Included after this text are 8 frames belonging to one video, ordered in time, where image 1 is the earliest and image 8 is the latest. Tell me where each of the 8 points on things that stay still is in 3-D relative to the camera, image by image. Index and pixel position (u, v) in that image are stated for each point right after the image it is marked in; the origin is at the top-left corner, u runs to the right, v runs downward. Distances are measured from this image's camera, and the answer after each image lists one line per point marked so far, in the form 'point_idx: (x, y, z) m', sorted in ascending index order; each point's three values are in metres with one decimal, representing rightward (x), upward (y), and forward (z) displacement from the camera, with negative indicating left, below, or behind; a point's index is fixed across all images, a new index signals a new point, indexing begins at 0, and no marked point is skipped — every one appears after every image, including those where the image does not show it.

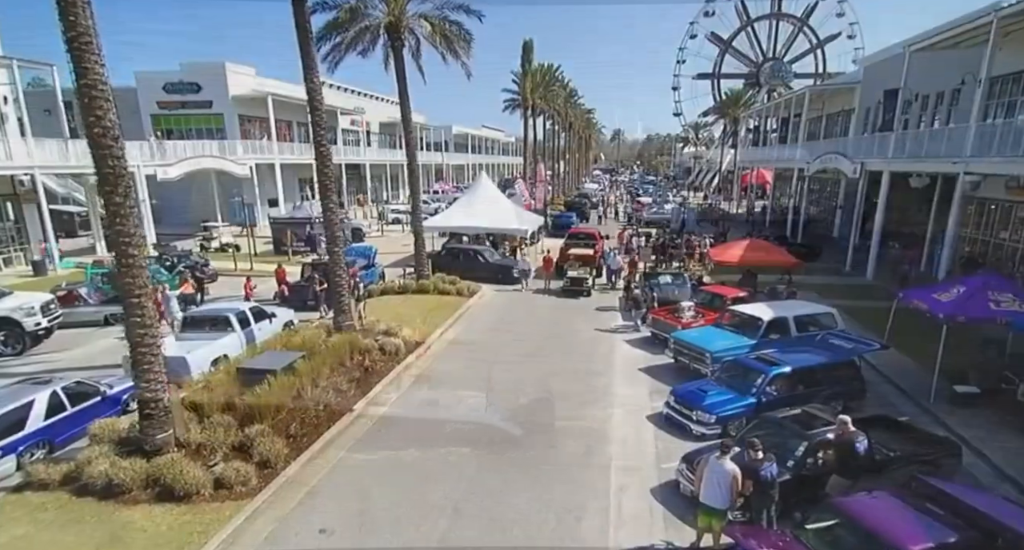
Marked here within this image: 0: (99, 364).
0: (-11.0, -2.4, +14.5) m
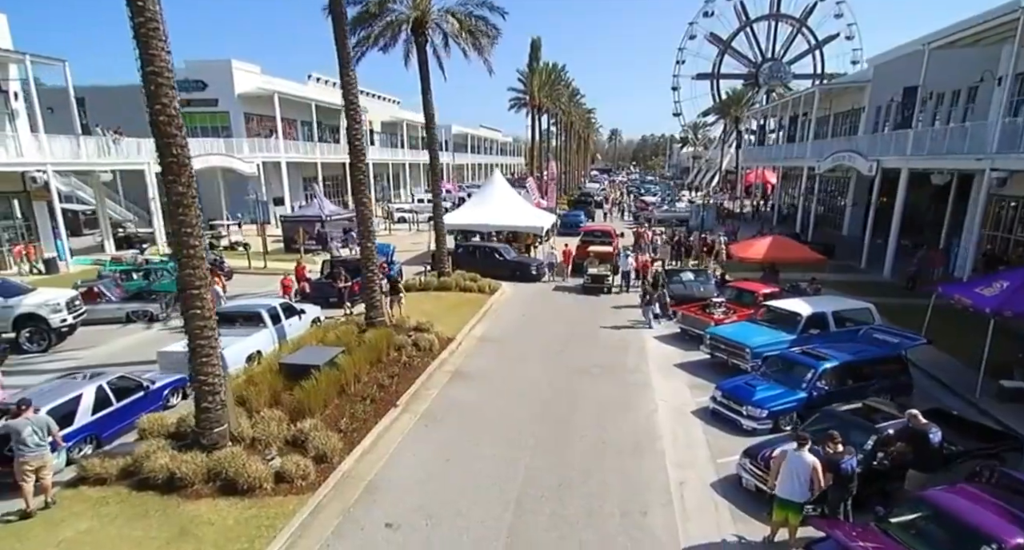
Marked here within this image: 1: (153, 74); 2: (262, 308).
0: (-10.1, -2.3, +14.3) m
1: (-4.6, +2.6, +7.0) m
2: (-6.6, -0.9, +14.2) m
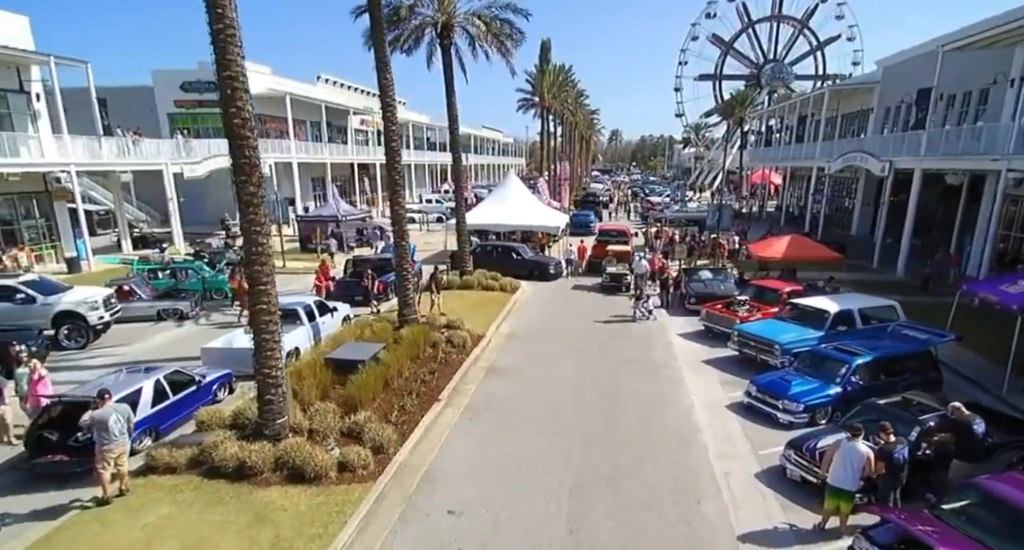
0: (-9.3, -2.2, +14.6) m
1: (-3.8, +2.7, +7.3) m
2: (-5.7, -0.8, +14.5) m
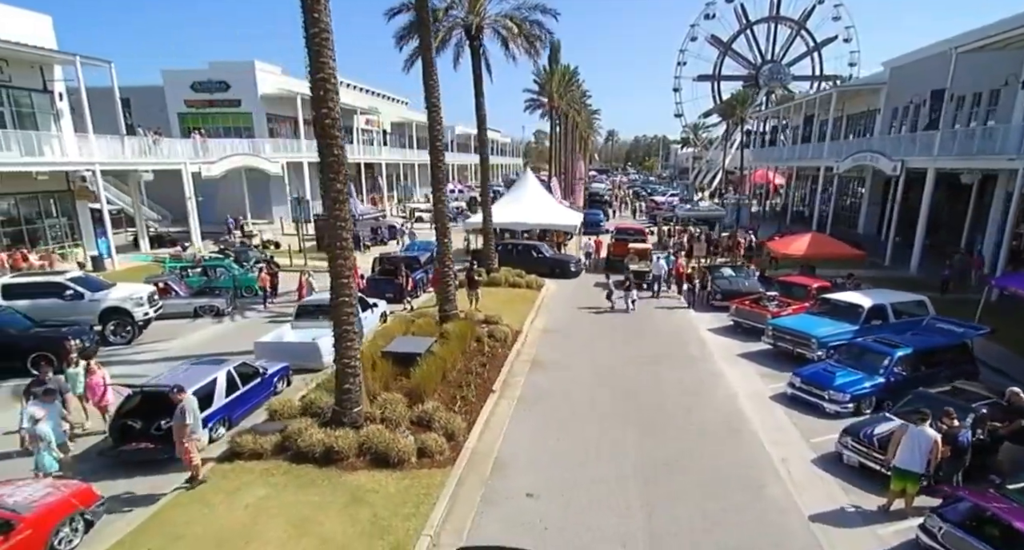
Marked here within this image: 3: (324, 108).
0: (-8.2, -2.1, +14.9) m
1: (-2.7, +2.8, +7.6) m
2: (-4.7, -0.7, +14.8) m
3: (-2.7, +2.4, +7.7) m
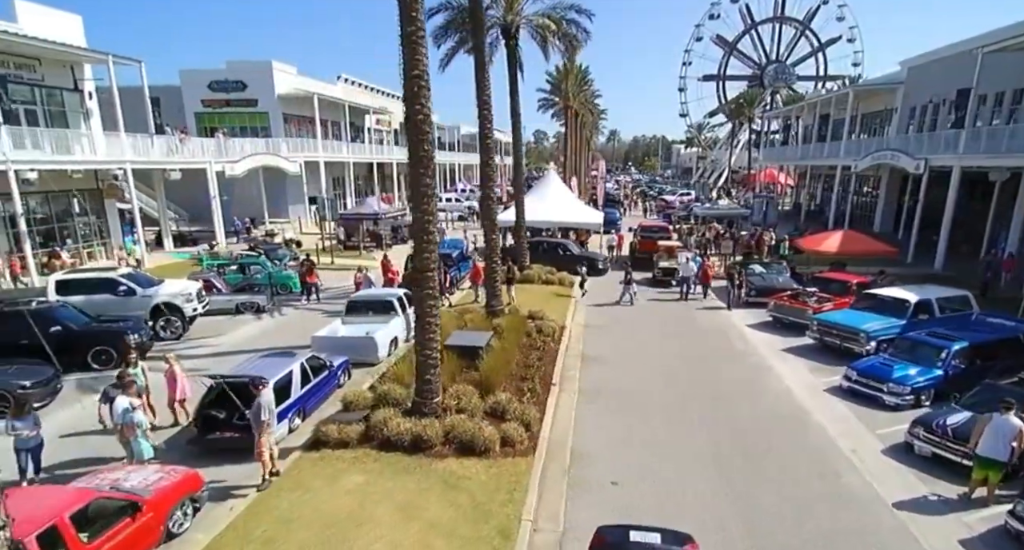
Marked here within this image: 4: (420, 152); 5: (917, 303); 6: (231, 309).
0: (-6.9, -2.0, +15.1) m
1: (-1.4, +2.9, +7.8) m
2: (-3.4, -0.6, +15.0) m
3: (-1.4, +2.5, +7.9) m
4: (-1.4, +1.9, +8.1) m
5: (+10.5, -0.7, +13.9) m
6: (-9.6, -1.2, +18.4) m
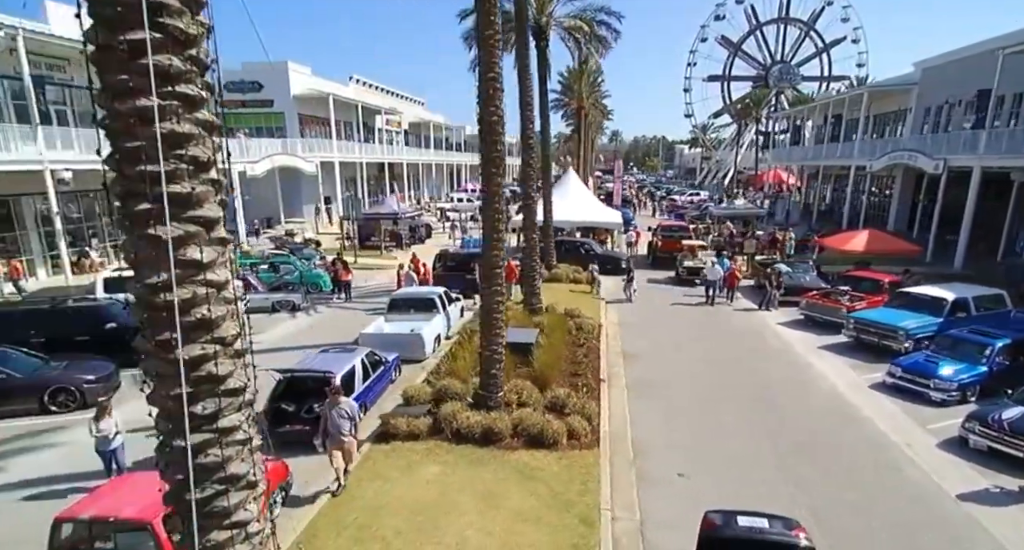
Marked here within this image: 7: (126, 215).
0: (-5.8, -1.9, +15.3) m
1: (-0.3, +2.9, +8.0) m
2: (-2.2, -0.5, +15.2) m
3: (-0.3, +2.6, +8.1) m
4: (-0.3, +1.9, +8.3) m
5: (+11.6, -0.7, +14.1) m
6: (-8.5, -1.1, +18.6) m
7: (-1.5, +0.2, +2.1) m
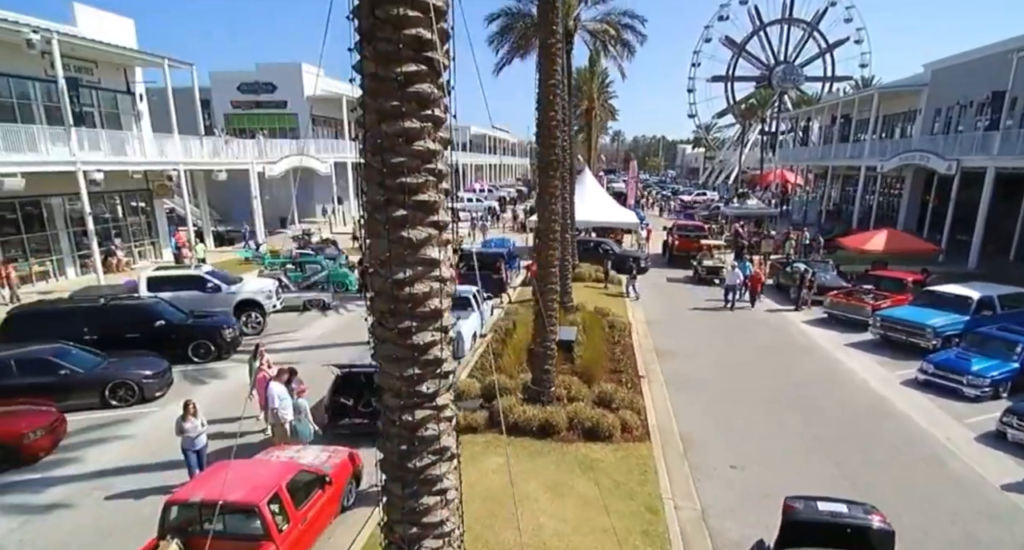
0: (-4.9, -1.9, +15.7) m
1: (+0.6, +3.0, +8.4) m
2: (-1.3, -0.5, +15.5) m
3: (+0.6, +2.6, +8.5) m
4: (+0.6, +1.9, +8.6) m
5: (+12.5, -0.7, +14.4) m
6: (-7.5, -1.1, +19.0) m
7: (-0.6, +0.2, +2.4) m
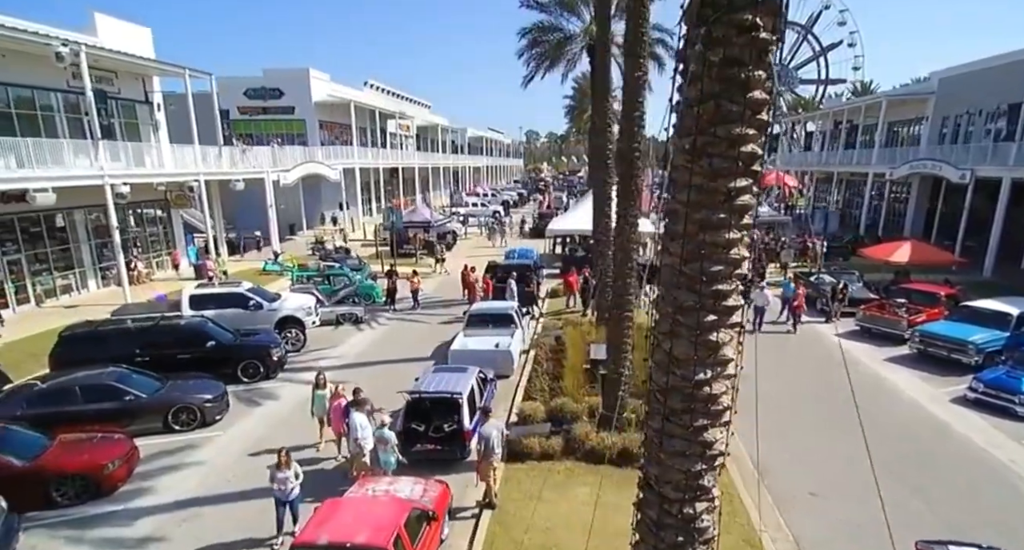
0: (-3.6, -2.4, +15.6) m
1: (+2.0, +2.5, +8.4) m
2: (-0.1, -1.0, +15.6) m
3: (+2.0, +2.1, +8.5) m
4: (+1.9, +1.5, +8.7) m
5: (+13.8, -1.1, +14.6) m
6: (-6.3, -1.6, +18.9) m
7: (+0.8, -0.2, +2.5) m
